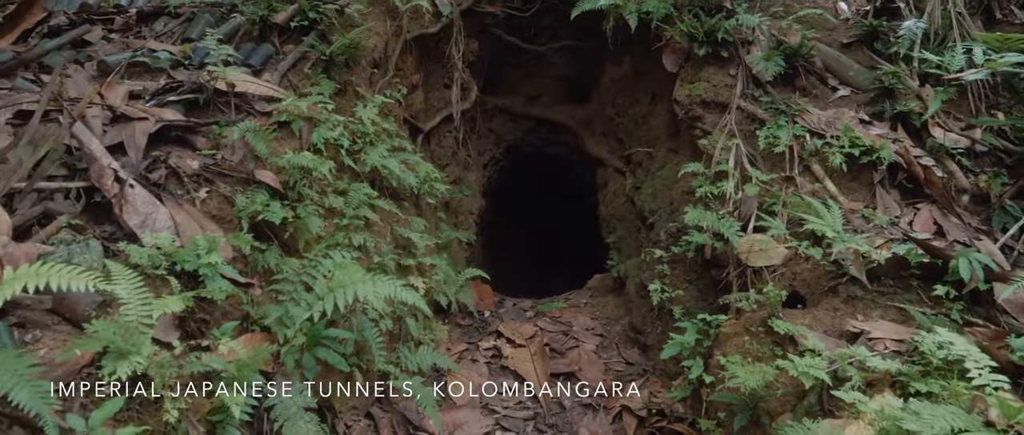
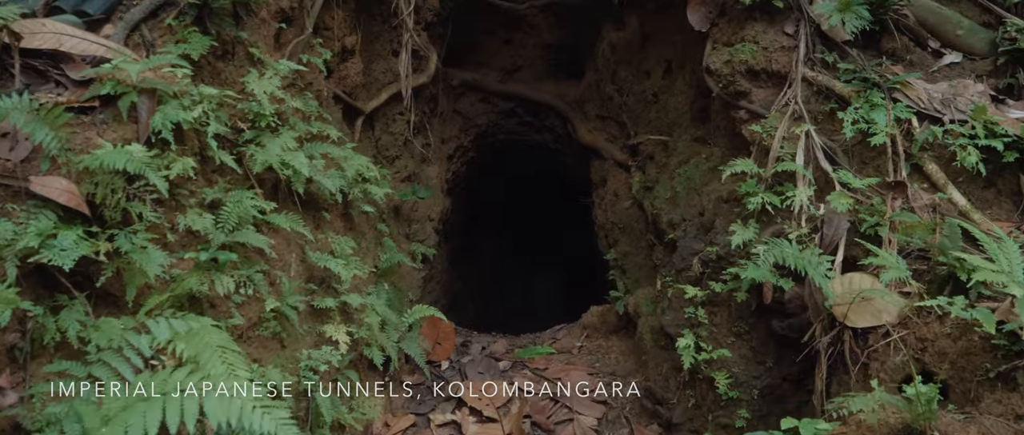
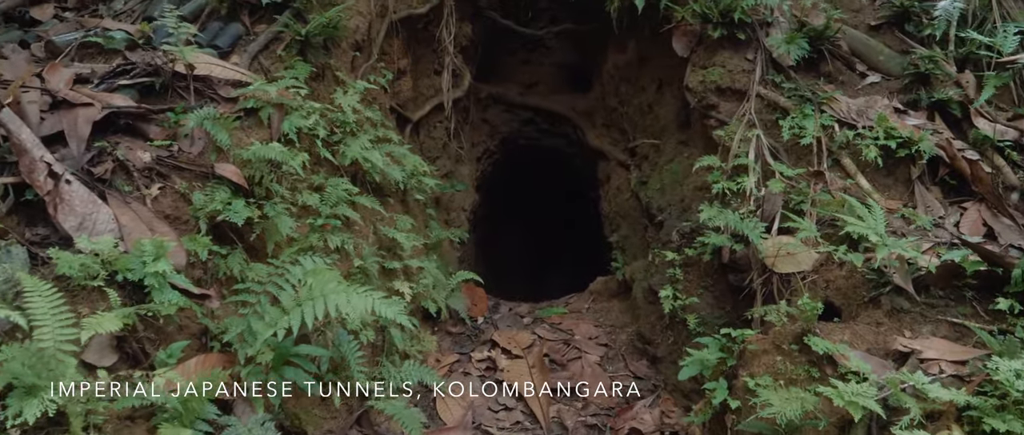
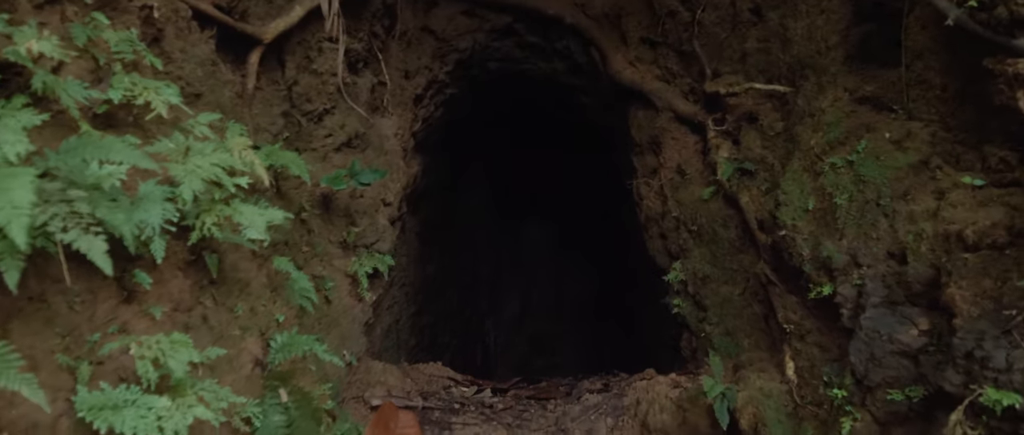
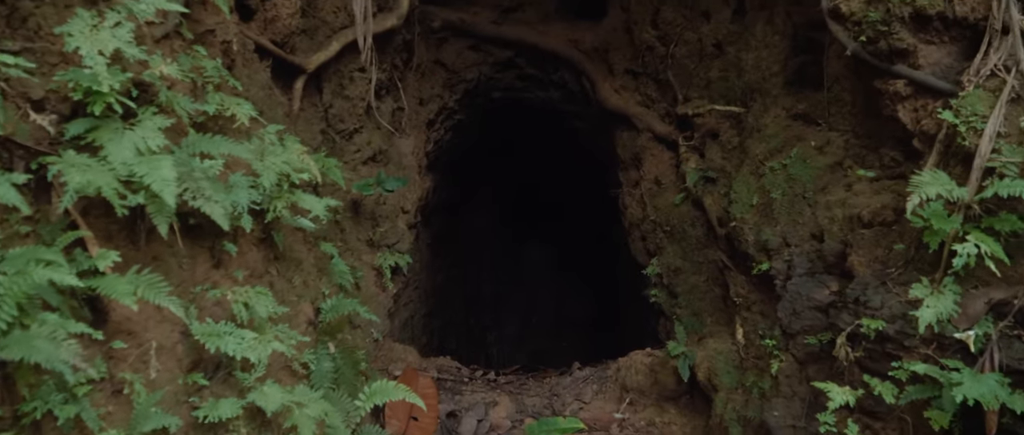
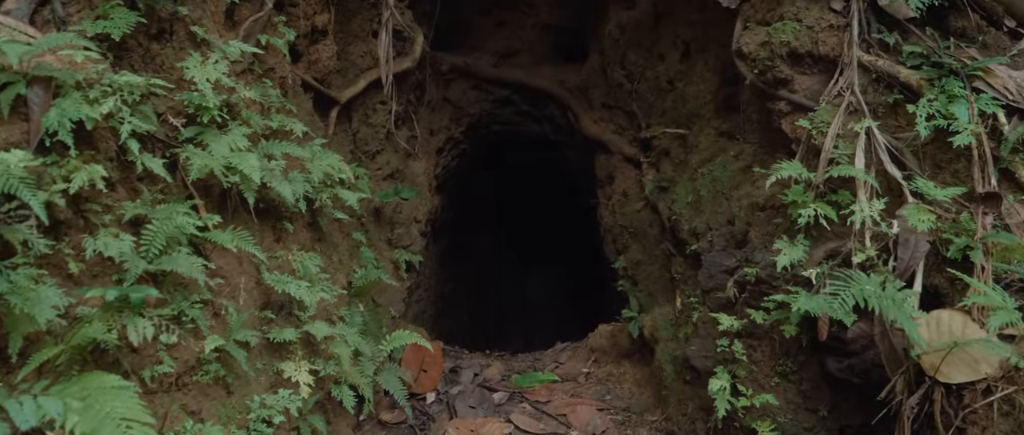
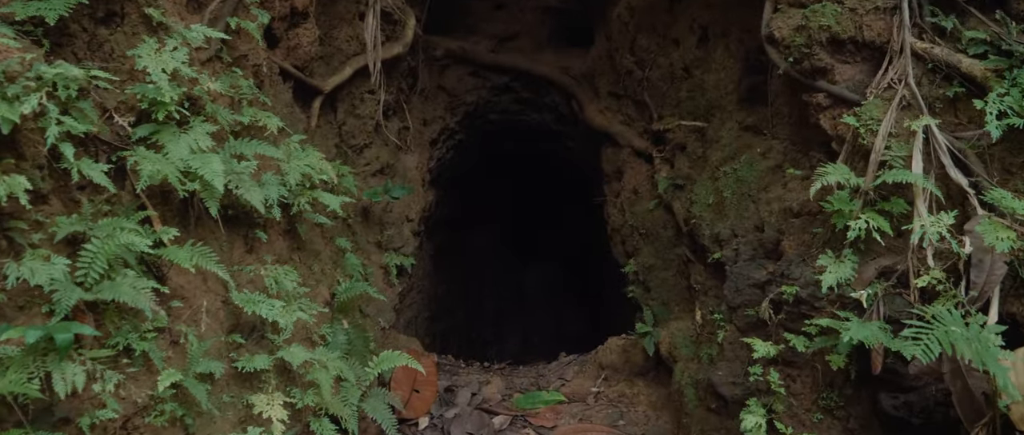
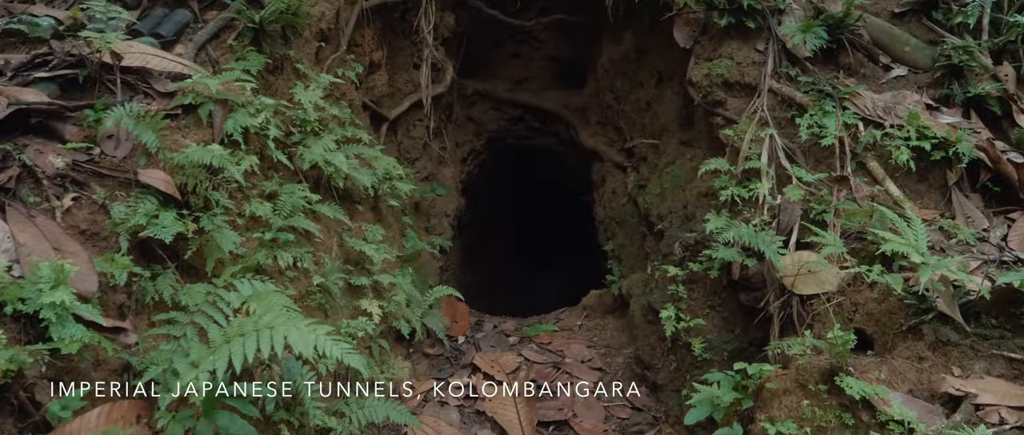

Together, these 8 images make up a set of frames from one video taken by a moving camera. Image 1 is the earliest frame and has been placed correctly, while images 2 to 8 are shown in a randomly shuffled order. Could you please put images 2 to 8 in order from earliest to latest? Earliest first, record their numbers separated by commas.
3, 8, 2, 6, 7, 5, 4
